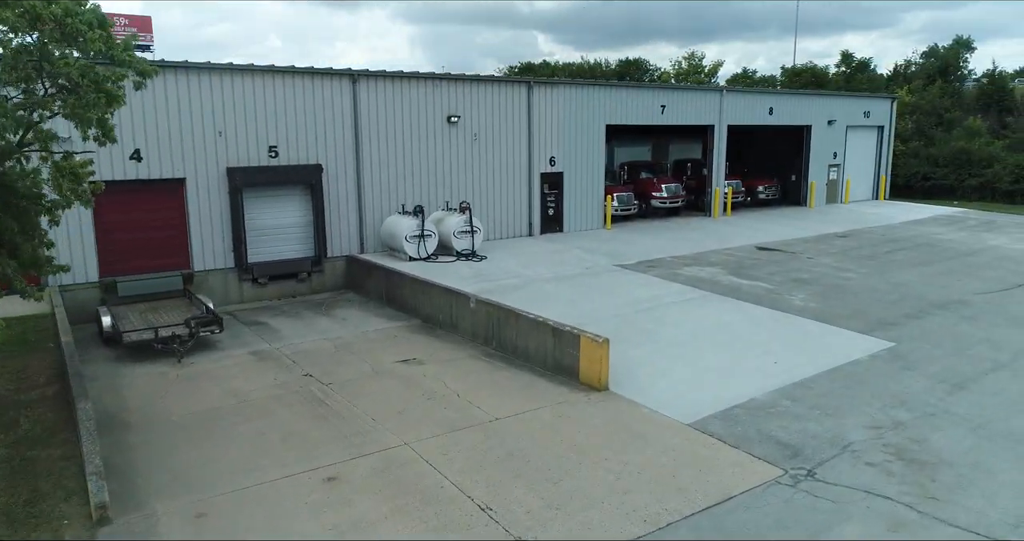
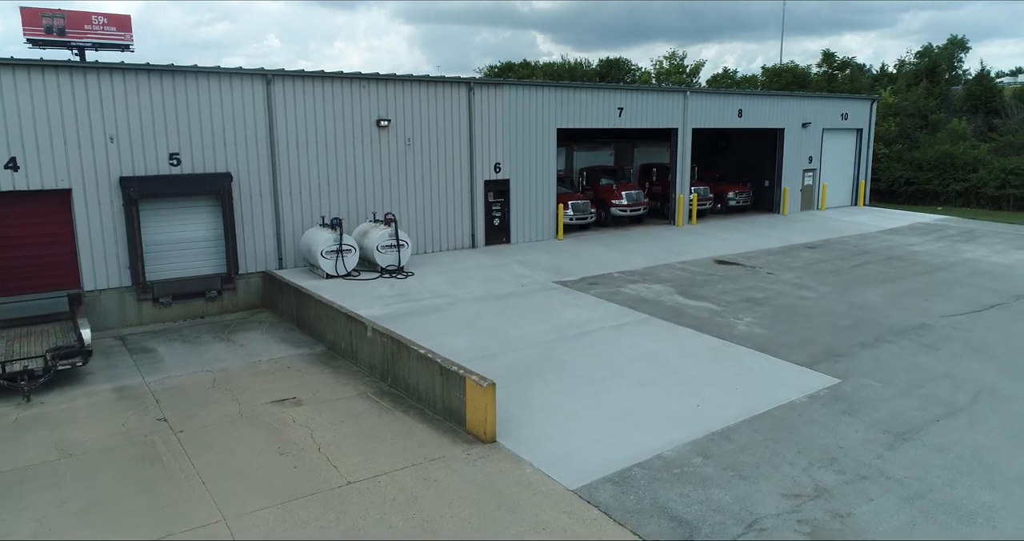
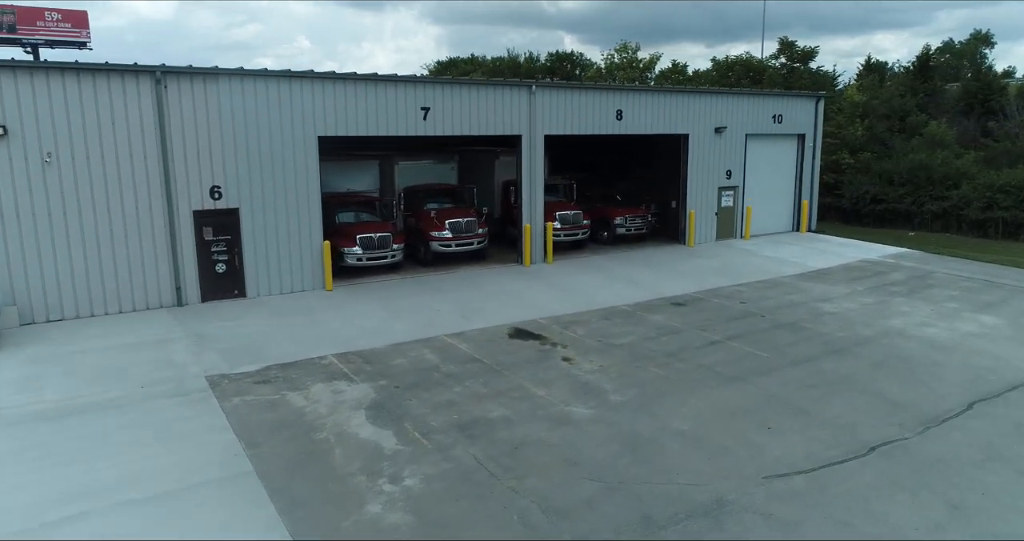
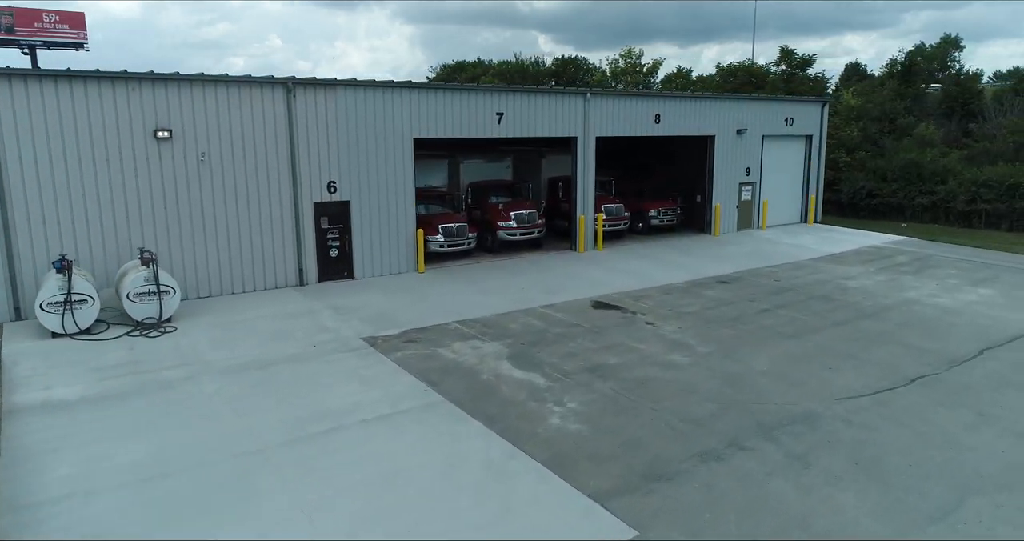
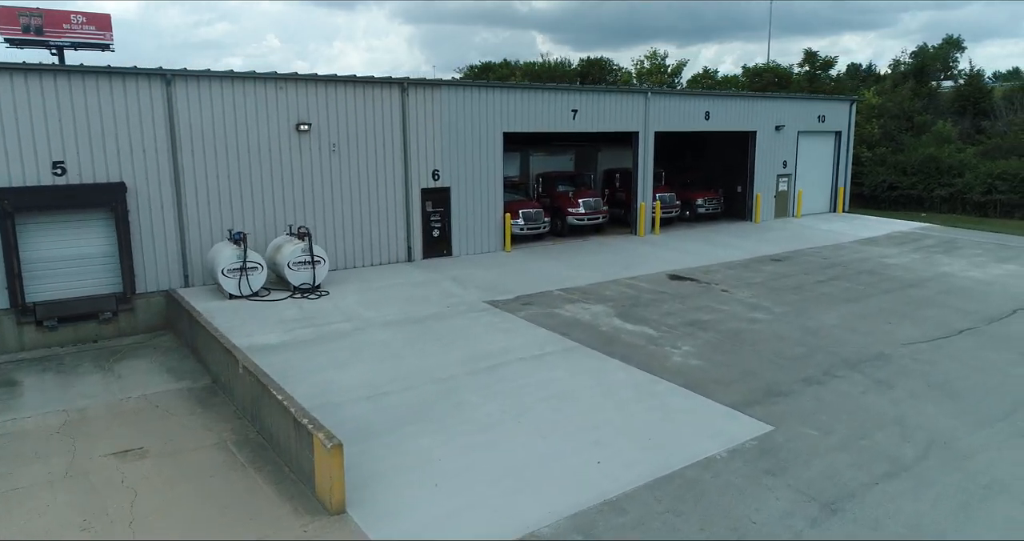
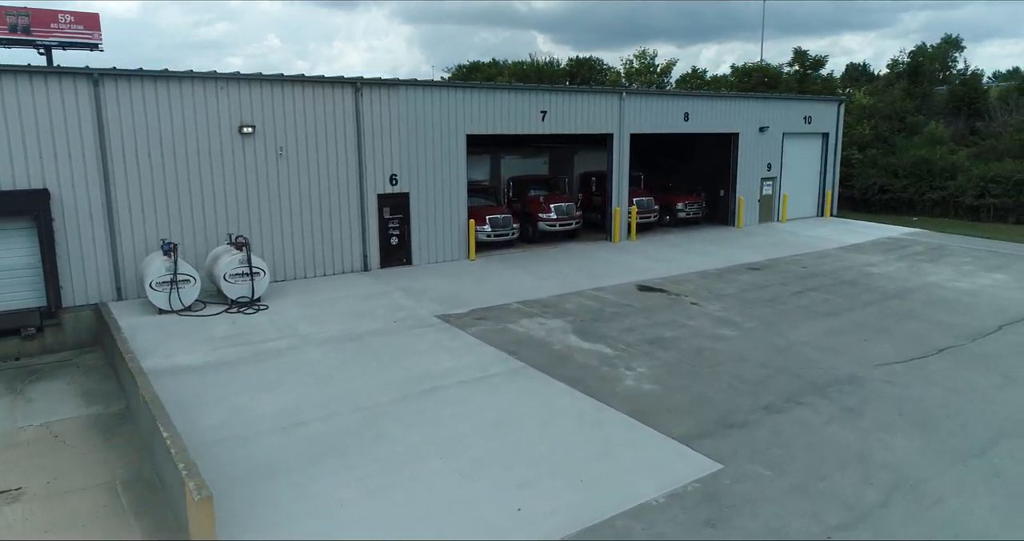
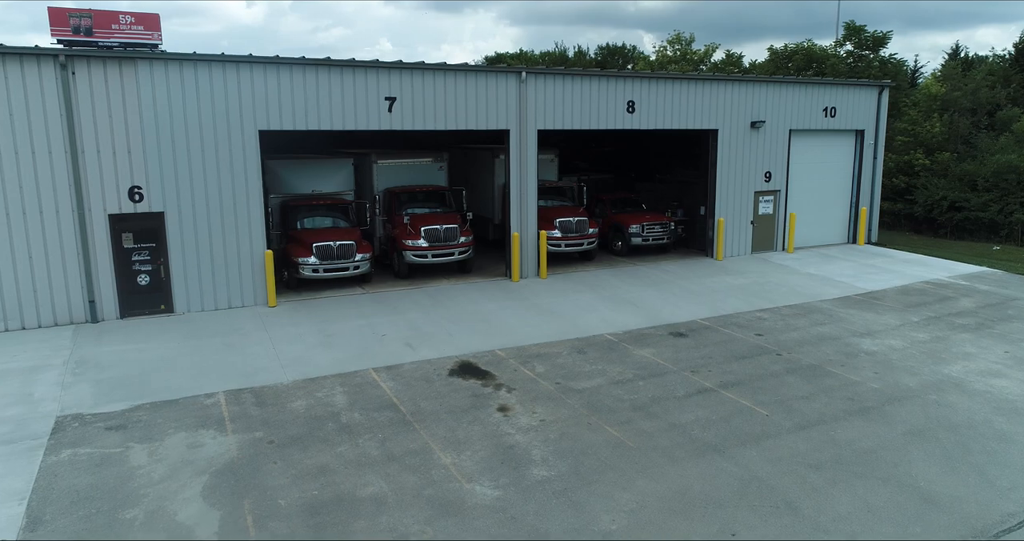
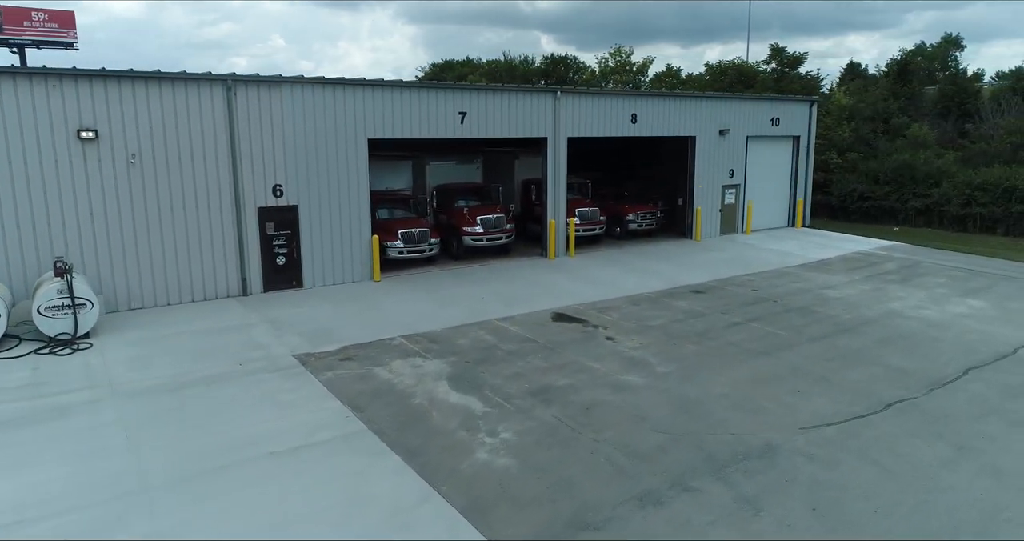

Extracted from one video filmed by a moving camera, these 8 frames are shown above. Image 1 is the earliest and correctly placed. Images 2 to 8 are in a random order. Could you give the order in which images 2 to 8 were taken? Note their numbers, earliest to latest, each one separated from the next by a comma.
2, 5, 6, 4, 8, 3, 7
